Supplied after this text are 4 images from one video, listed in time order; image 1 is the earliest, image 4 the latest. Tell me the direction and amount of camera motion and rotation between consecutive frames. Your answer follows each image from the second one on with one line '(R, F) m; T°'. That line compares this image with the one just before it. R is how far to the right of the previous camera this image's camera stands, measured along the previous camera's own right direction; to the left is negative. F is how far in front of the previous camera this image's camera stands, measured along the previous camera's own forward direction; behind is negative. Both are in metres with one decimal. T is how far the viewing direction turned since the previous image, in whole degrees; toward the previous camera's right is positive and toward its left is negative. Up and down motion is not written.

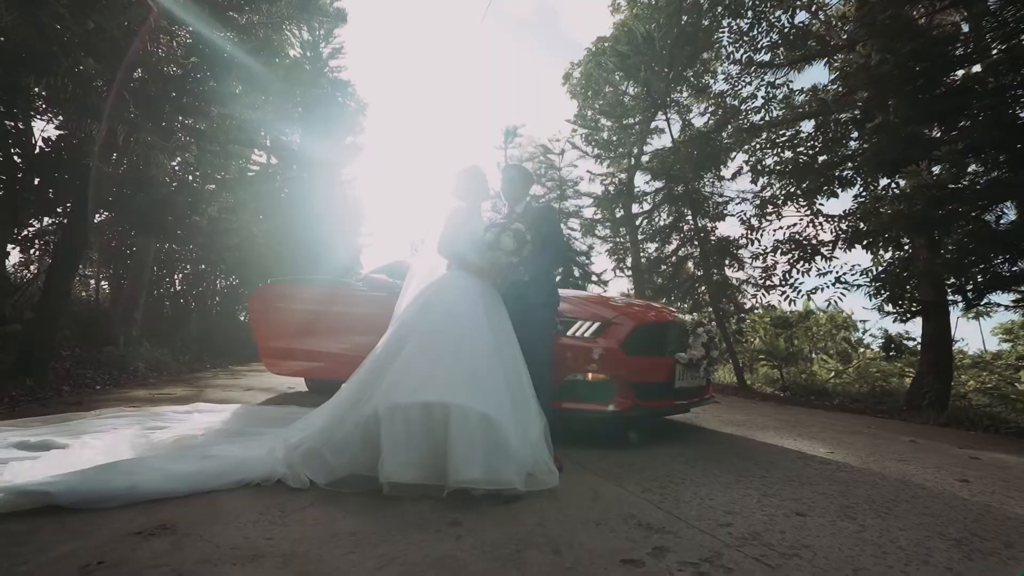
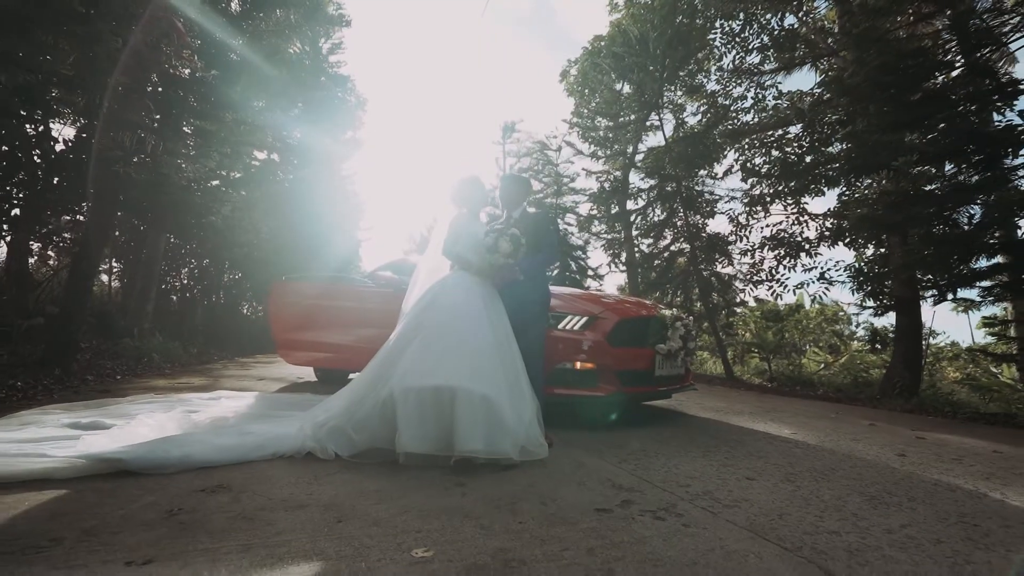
(0.0, -0.4) m; 0°
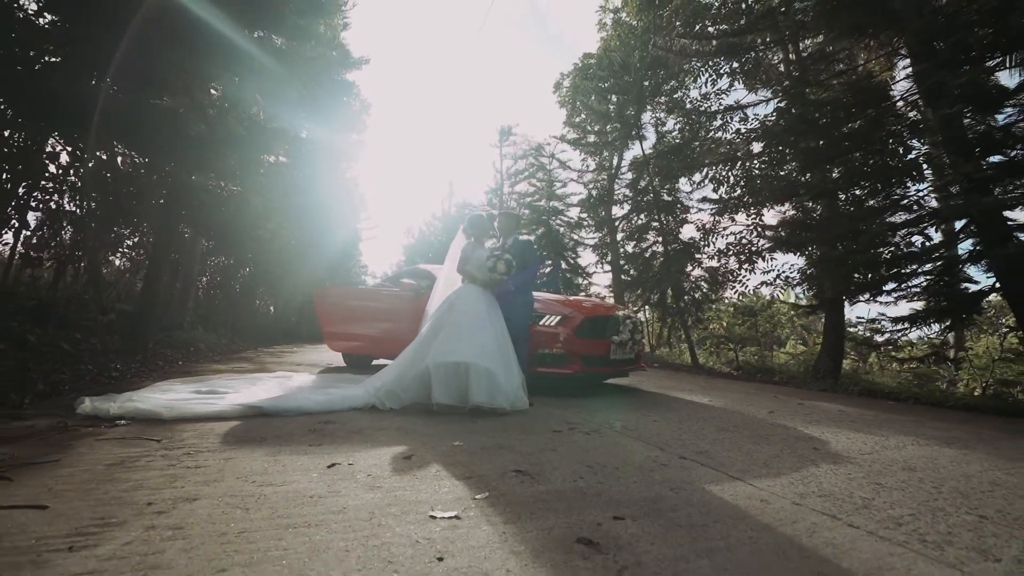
(0.0, -1.5) m; 0°
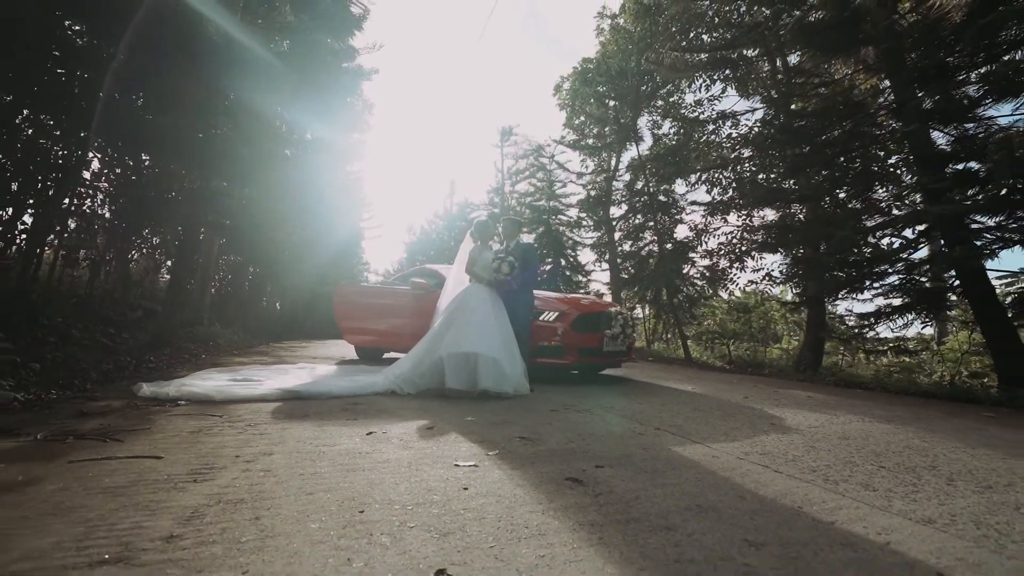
(0.0, -0.6) m; 0°
